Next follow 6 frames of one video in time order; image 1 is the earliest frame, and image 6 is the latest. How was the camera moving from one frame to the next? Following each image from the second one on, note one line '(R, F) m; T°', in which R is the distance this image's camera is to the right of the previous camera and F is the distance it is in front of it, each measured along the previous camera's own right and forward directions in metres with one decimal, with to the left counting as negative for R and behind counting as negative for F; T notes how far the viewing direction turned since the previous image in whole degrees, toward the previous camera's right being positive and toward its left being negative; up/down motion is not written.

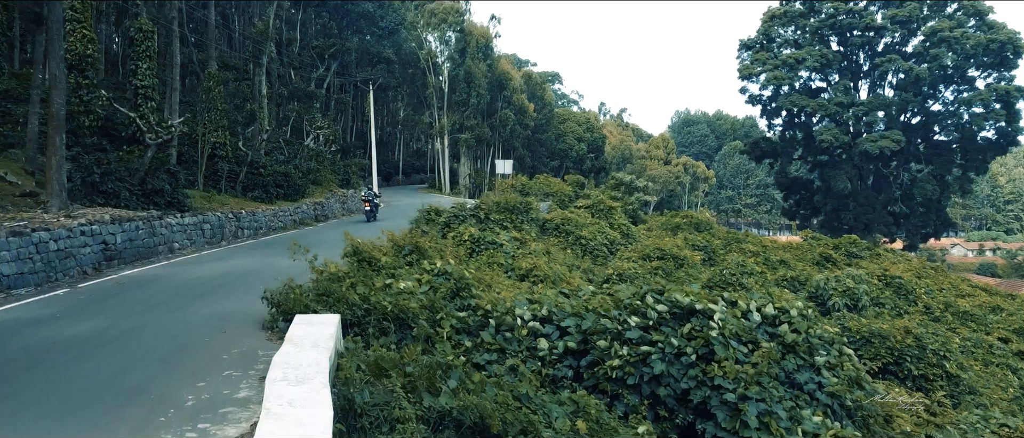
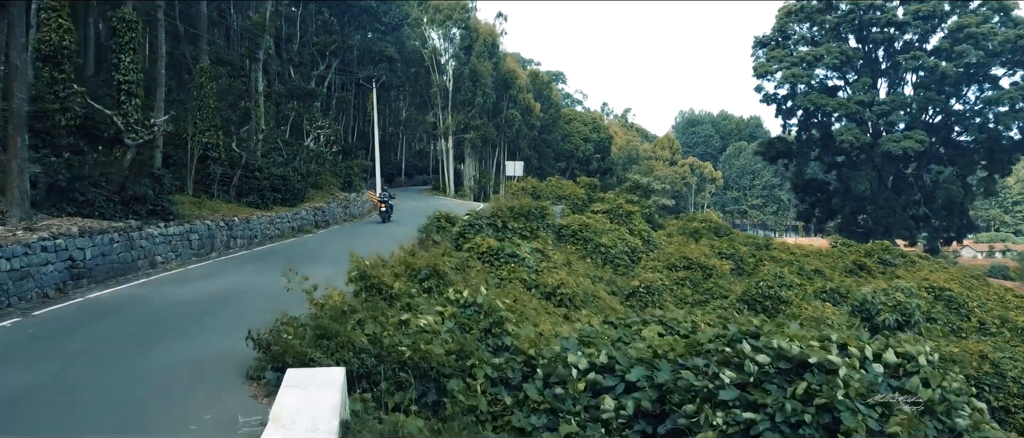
(-0.4, +1.6) m; 0°
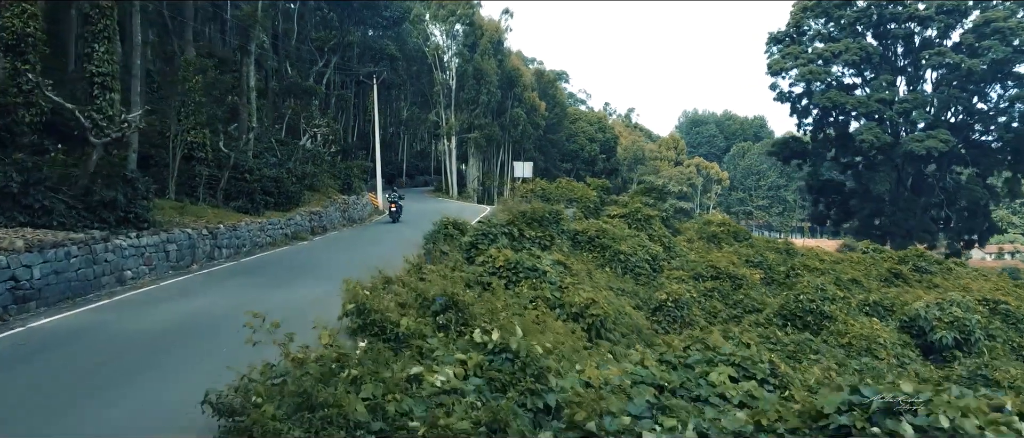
(-0.3, +1.6) m; 0°
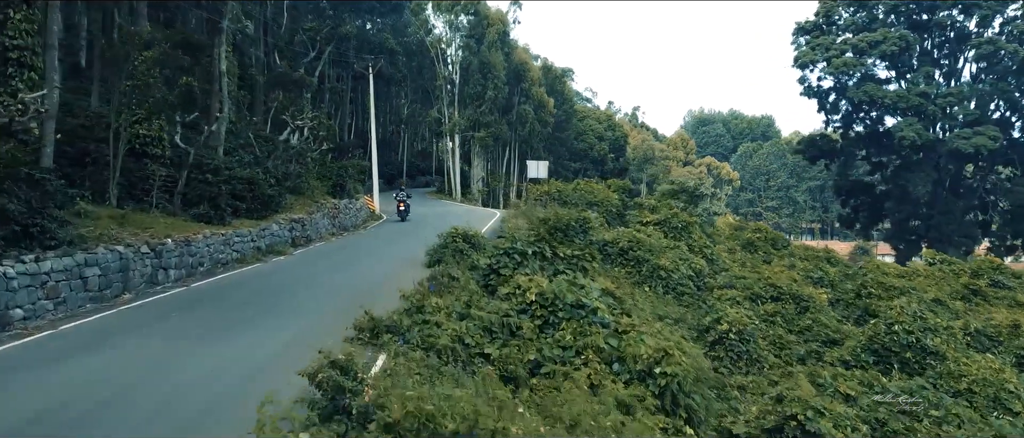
(-0.4, +3.1) m; 0°
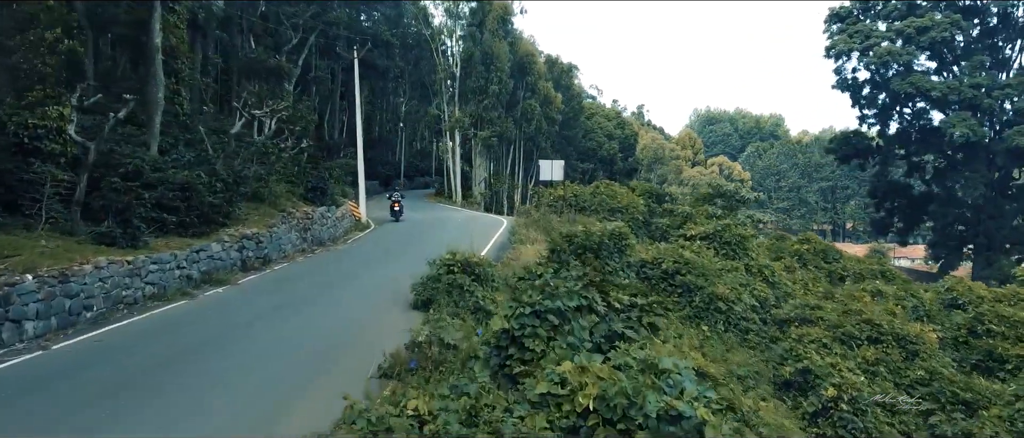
(-0.2, +3.7) m; 0°
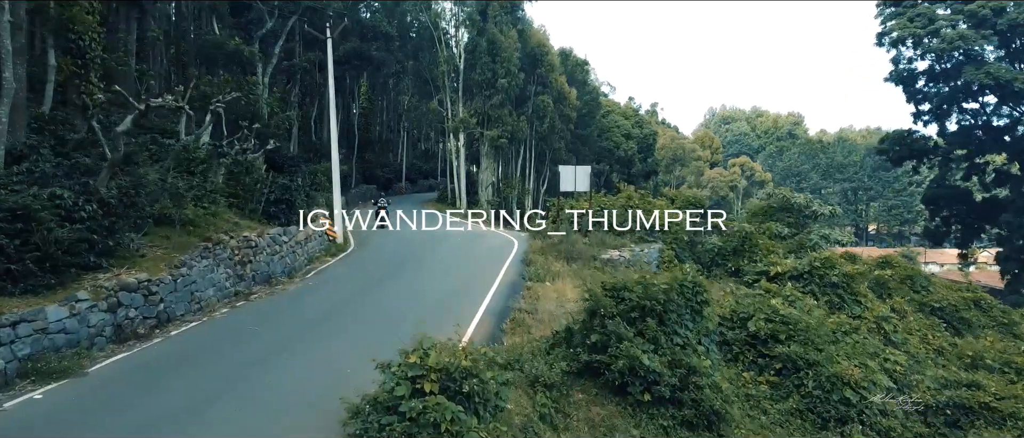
(-0.1, +4.4) m; -1°
